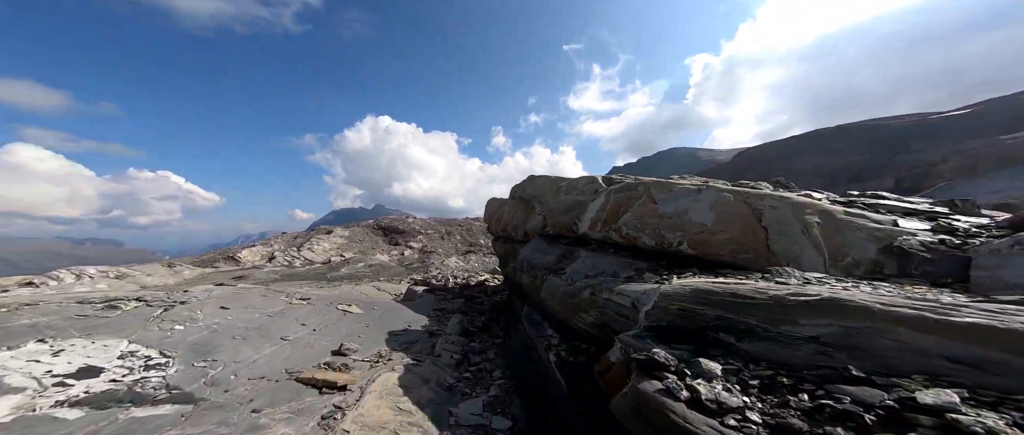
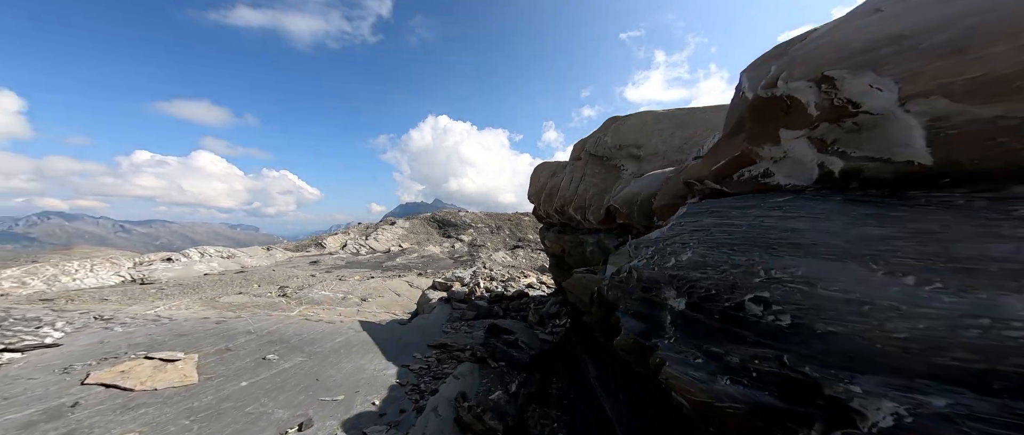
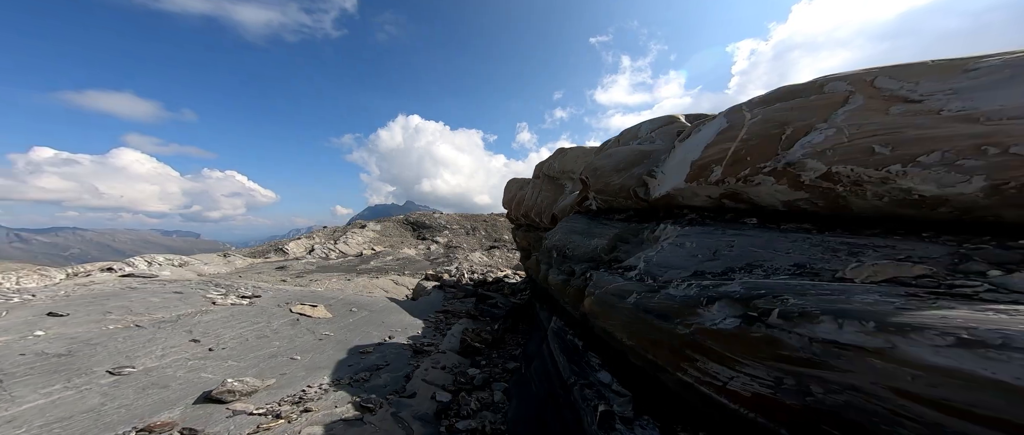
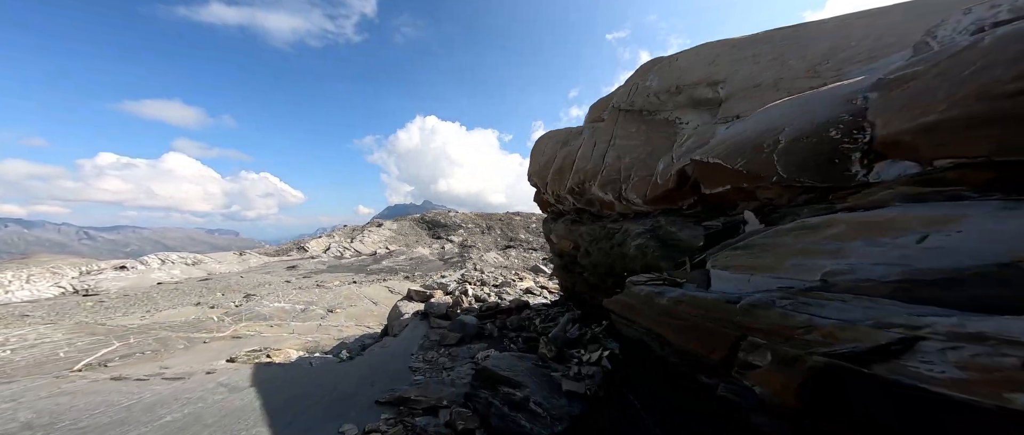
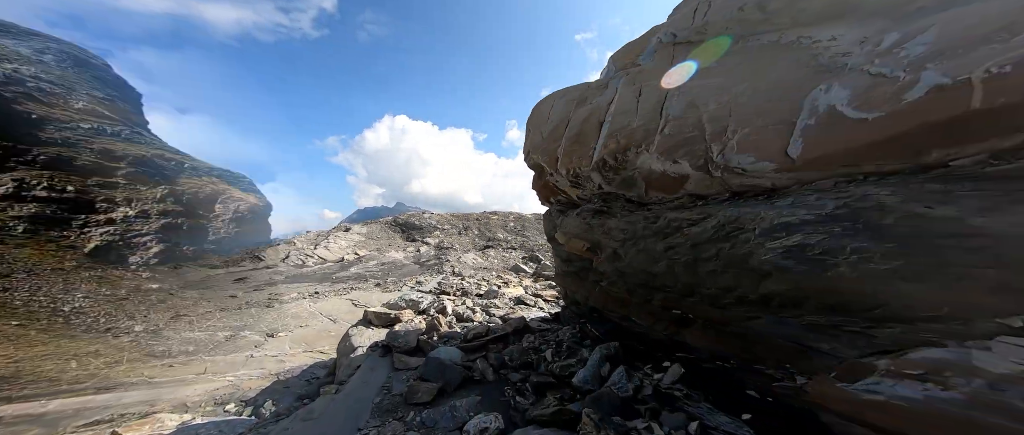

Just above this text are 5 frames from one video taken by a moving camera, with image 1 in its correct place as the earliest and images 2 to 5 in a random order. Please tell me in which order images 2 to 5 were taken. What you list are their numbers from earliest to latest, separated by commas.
3, 2, 4, 5
